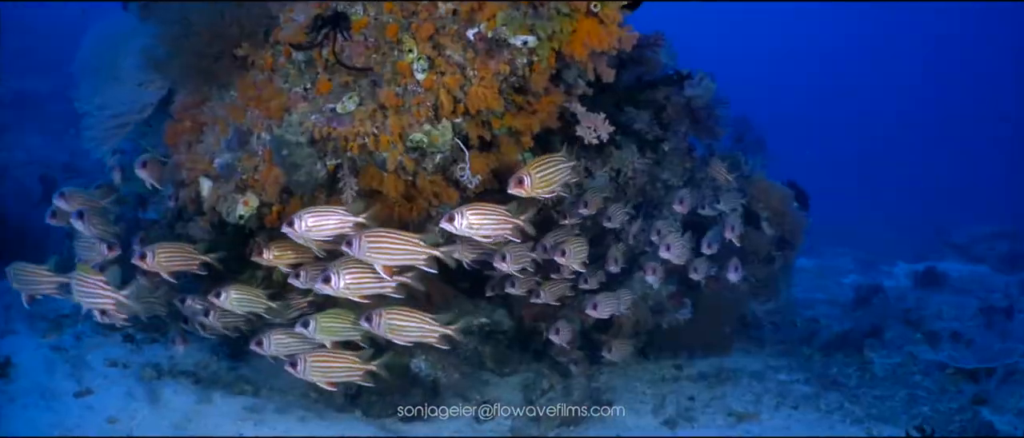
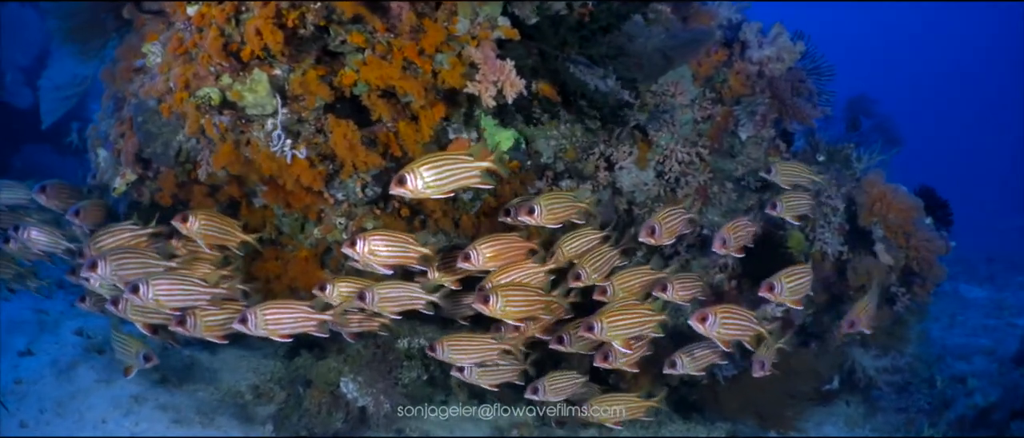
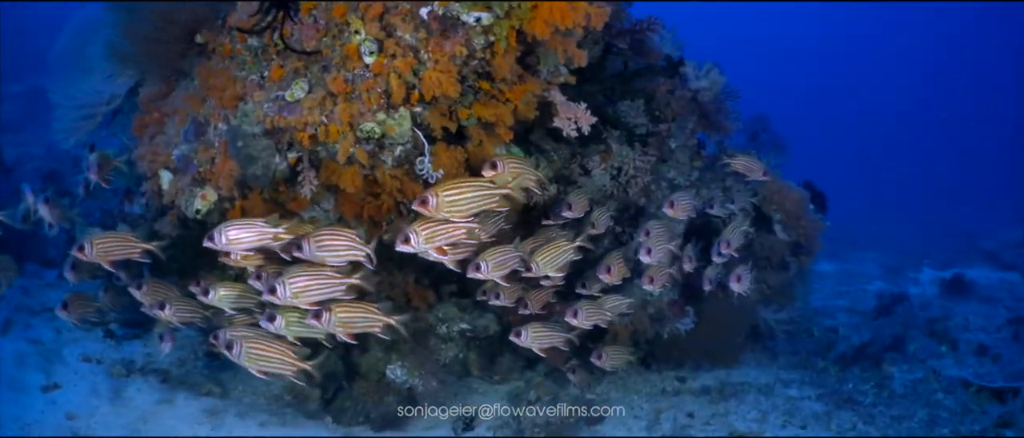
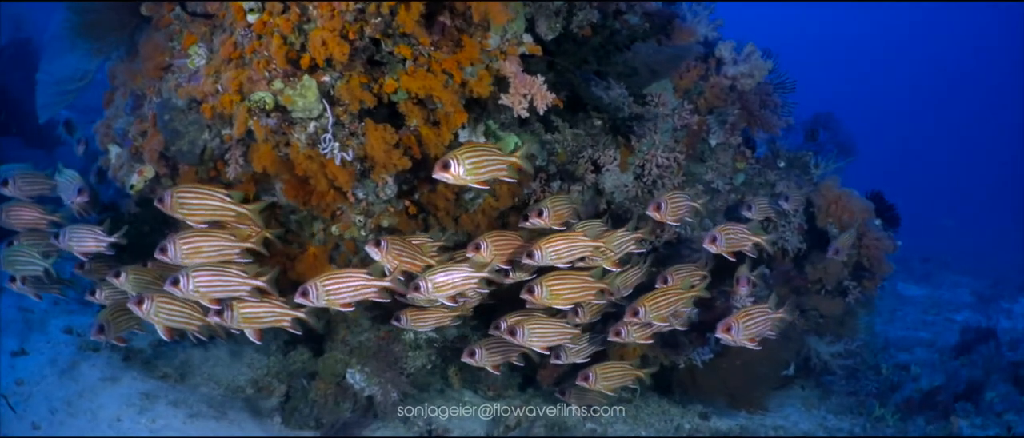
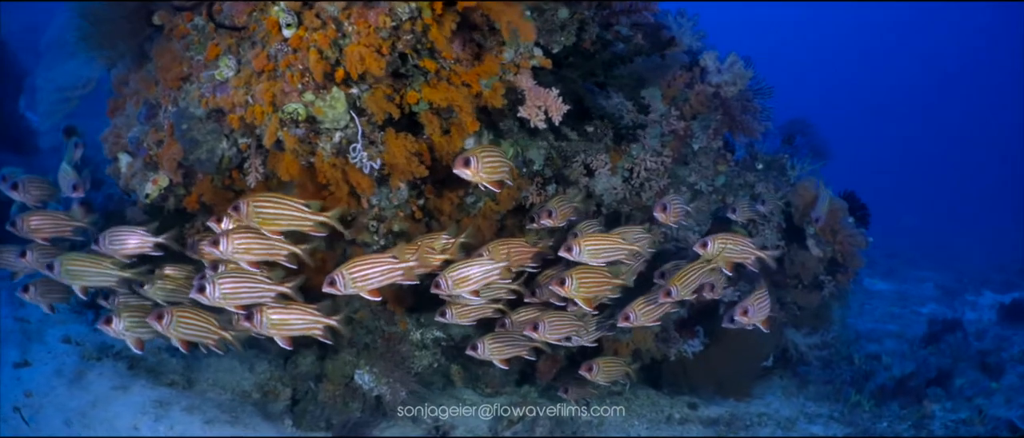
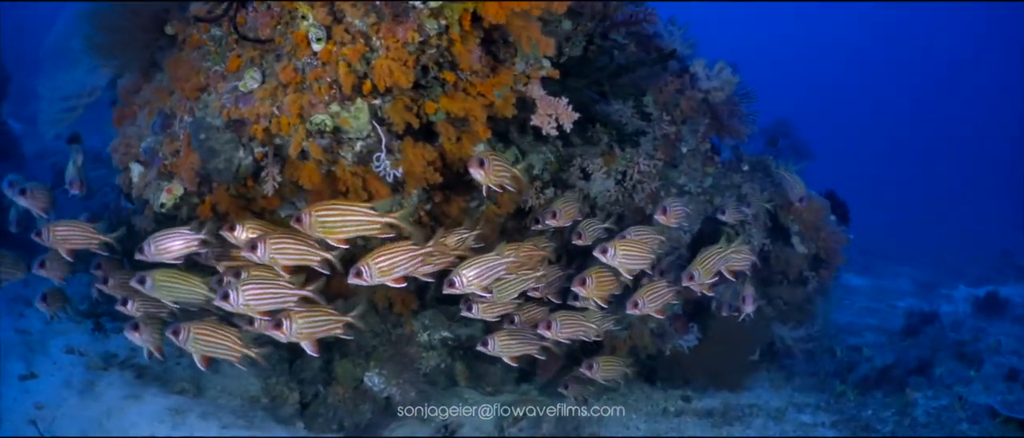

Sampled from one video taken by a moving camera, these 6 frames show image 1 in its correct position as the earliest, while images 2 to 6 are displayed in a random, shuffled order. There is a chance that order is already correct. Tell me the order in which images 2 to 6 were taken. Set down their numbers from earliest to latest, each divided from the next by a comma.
3, 6, 5, 4, 2
